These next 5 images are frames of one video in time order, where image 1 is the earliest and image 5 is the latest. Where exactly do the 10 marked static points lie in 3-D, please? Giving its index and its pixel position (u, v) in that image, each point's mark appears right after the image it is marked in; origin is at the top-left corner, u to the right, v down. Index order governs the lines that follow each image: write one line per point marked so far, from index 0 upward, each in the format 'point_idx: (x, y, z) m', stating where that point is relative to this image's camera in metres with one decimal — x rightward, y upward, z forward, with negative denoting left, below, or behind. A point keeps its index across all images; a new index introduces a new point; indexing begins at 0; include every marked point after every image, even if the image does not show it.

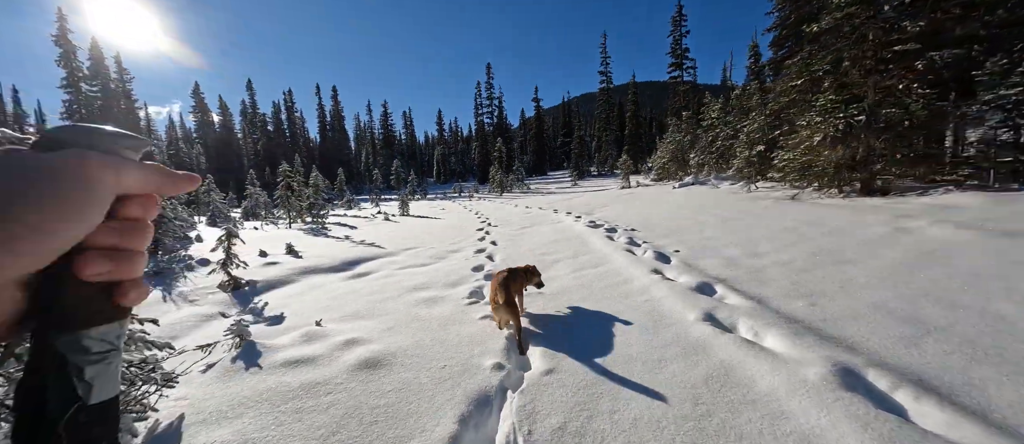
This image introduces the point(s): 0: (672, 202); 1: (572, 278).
0: (+4.9, +0.6, +10.4) m
1: (+0.8, -0.7, +4.3) m
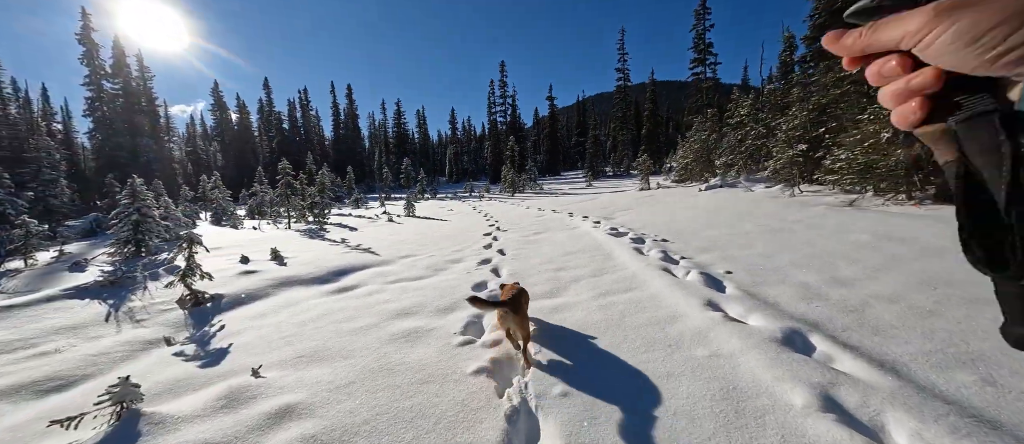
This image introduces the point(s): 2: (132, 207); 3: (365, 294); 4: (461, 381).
0: (+5.2, +0.4, +9.3) m
1: (+0.8, -0.8, +3.3) m
2: (-9.1, +0.3, +8.0) m
3: (-2.0, -1.0, +4.6) m
4: (-0.3, -1.1, +2.2) m
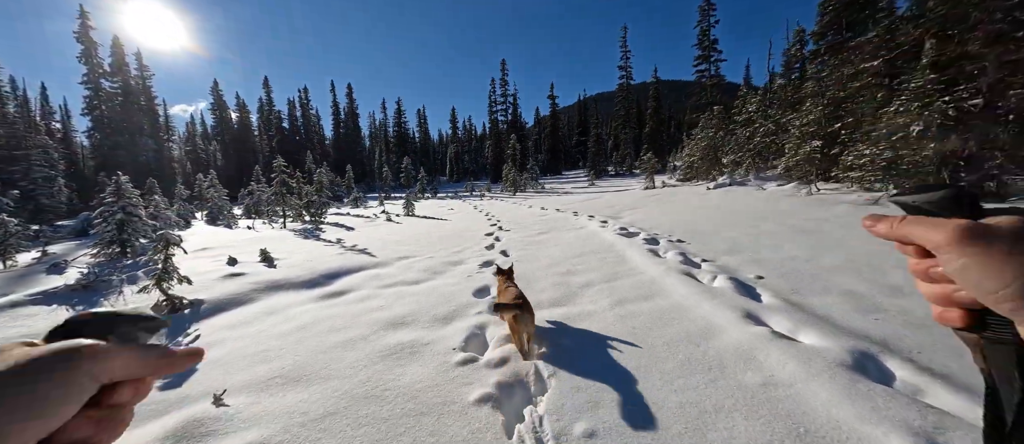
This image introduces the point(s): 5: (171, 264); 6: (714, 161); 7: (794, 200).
0: (+5.3, +0.4, +8.9) m
1: (+0.9, -0.8, +2.9) m
2: (-9.0, +0.4, +7.7) m
3: (-1.9, -1.0, +4.3) m
4: (-0.3, -1.0, +1.9) m
5: (-4.3, -0.5, +4.3) m
6: (+9.9, +3.0, +16.6) m
7: (+6.6, +0.5, +7.9) m
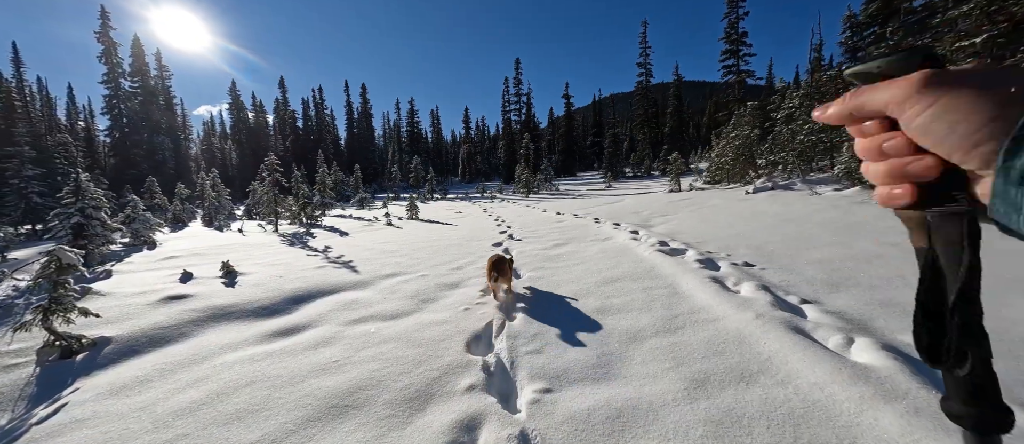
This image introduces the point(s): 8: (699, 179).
0: (+5.6, +0.2, +7.5) m
1: (+0.9, -1.0, +1.7) m
2: (-8.8, +0.3, +6.8) m
3: (-1.8, -1.1, +3.1) m
4: (-0.3, -1.2, +0.6) m
5: (-4.2, -0.6, +3.2) m
6: (+10.5, +2.7, +15.1) m
7: (+6.9, +0.3, +6.5) m
8: (+10.8, +2.5, +19.7) m
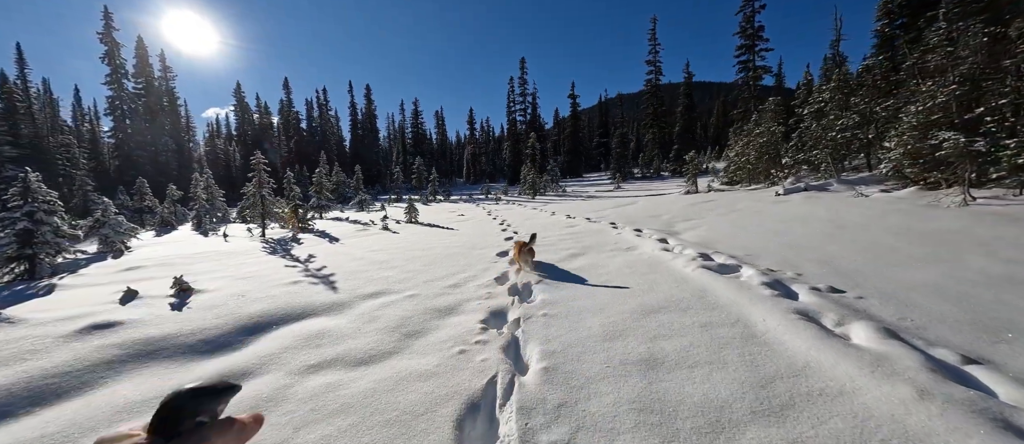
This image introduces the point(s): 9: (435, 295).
0: (+5.7, +0.1, +6.5) m
1: (+1.0, -1.1, +0.7) m
2: (-8.6, +0.2, +6.0) m
3: (-1.8, -1.2, +2.2) m
4: (-0.2, -1.3, -0.3) m
5: (-4.1, -0.7, +2.3) m
6: (+10.8, +2.5, +14.0) m
7: (+7.0, +0.1, +5.5) m
8: (+11.2, +2.3, +18.6) m
9: (-1.0, -0.9, +4.2) m
